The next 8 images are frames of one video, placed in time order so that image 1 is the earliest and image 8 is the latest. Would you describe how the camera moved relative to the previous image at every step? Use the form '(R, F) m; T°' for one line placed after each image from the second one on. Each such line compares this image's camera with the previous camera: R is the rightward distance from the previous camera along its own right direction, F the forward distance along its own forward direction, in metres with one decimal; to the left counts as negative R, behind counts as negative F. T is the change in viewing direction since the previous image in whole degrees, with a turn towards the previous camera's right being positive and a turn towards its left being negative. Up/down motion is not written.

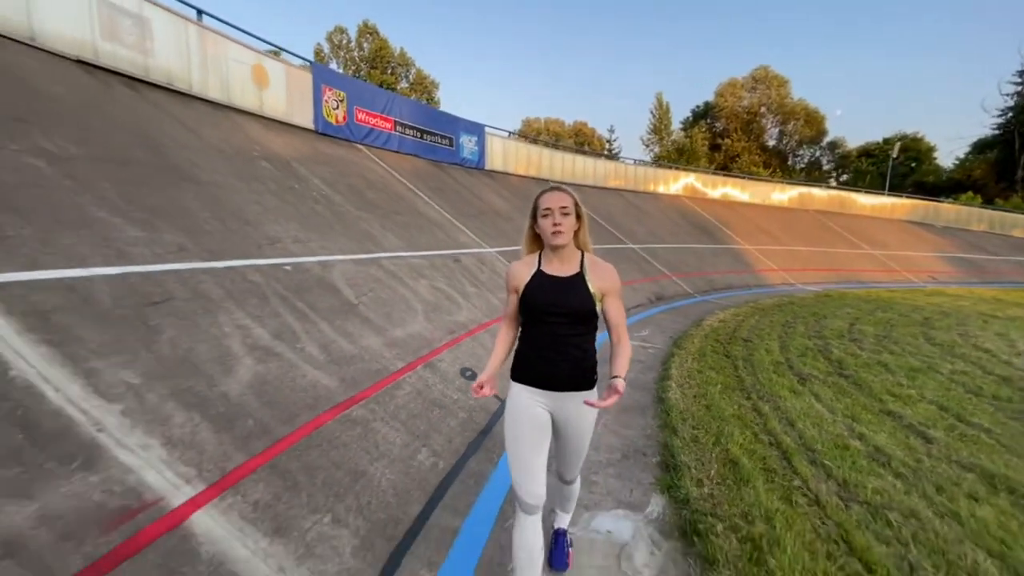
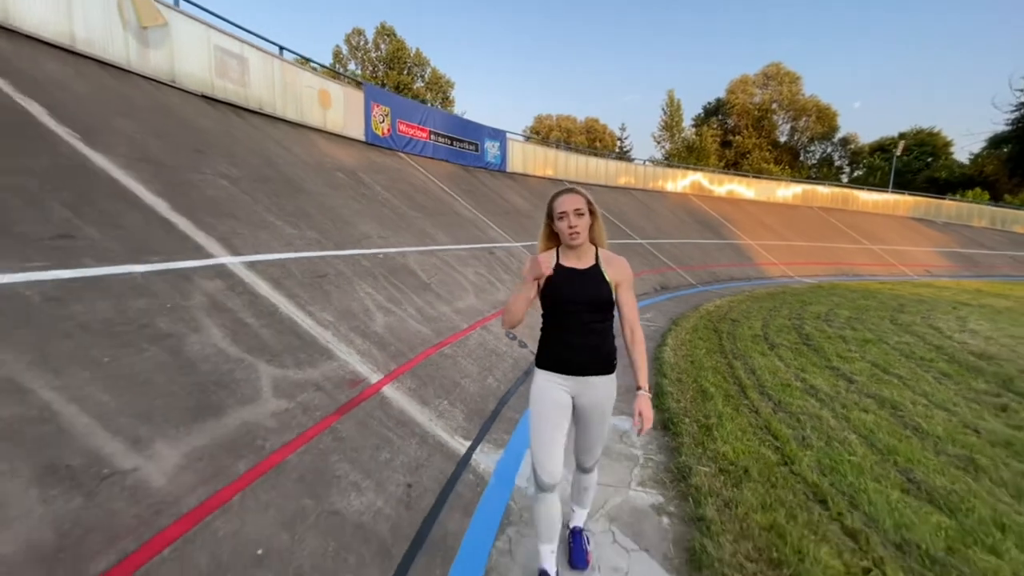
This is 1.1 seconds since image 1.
(-0.3, -1.7) m; -1°
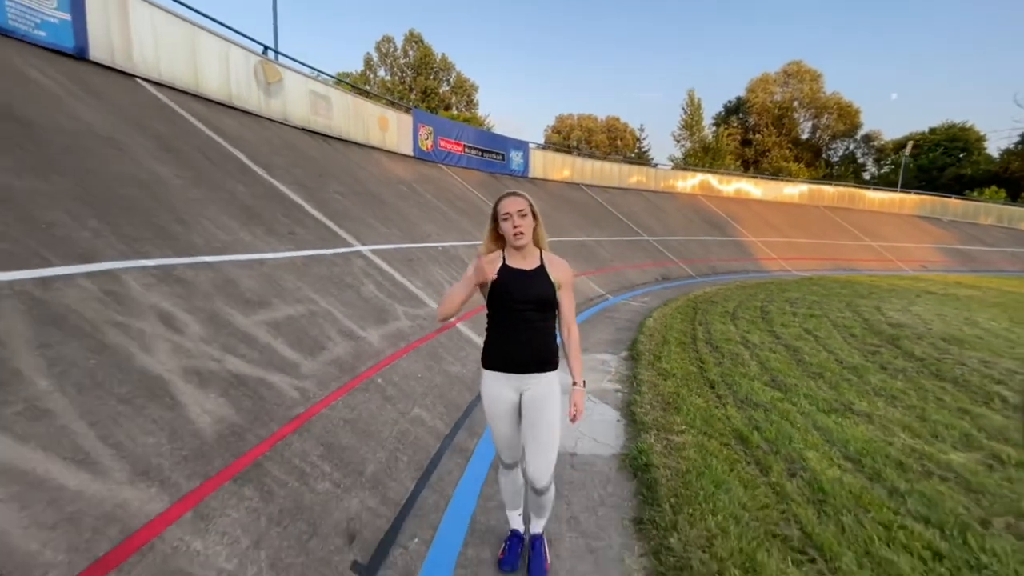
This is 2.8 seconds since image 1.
(0.0, -2.6) m; -3°
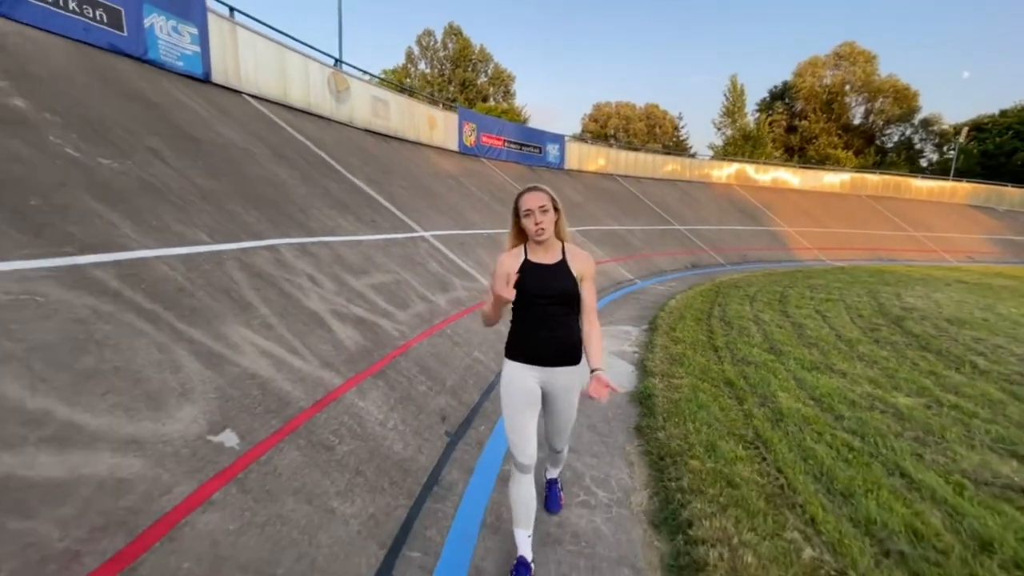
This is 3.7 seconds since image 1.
(0.0, -1.3) m; -4°
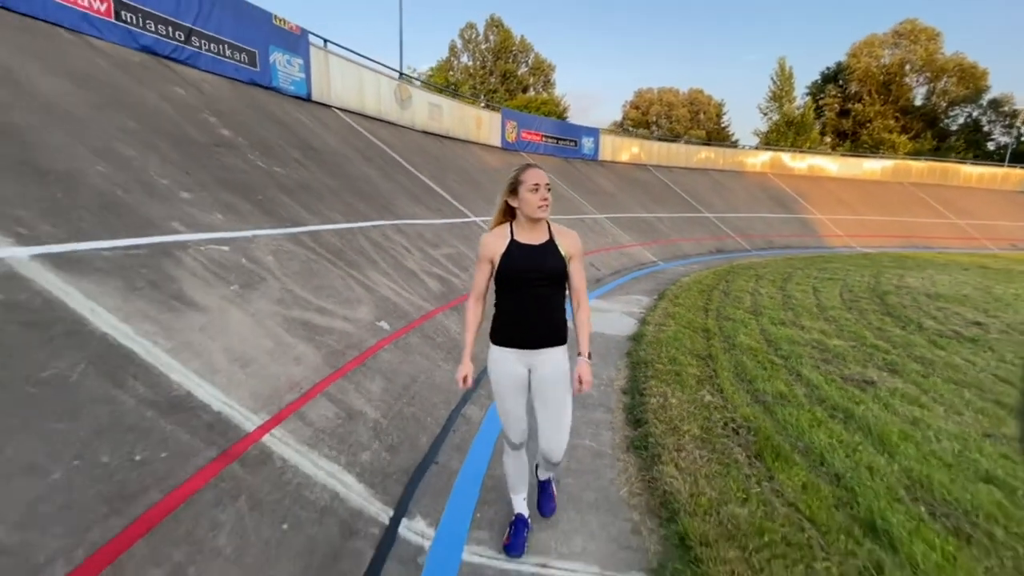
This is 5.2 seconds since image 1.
(+0.1, -2.1) m; -5°
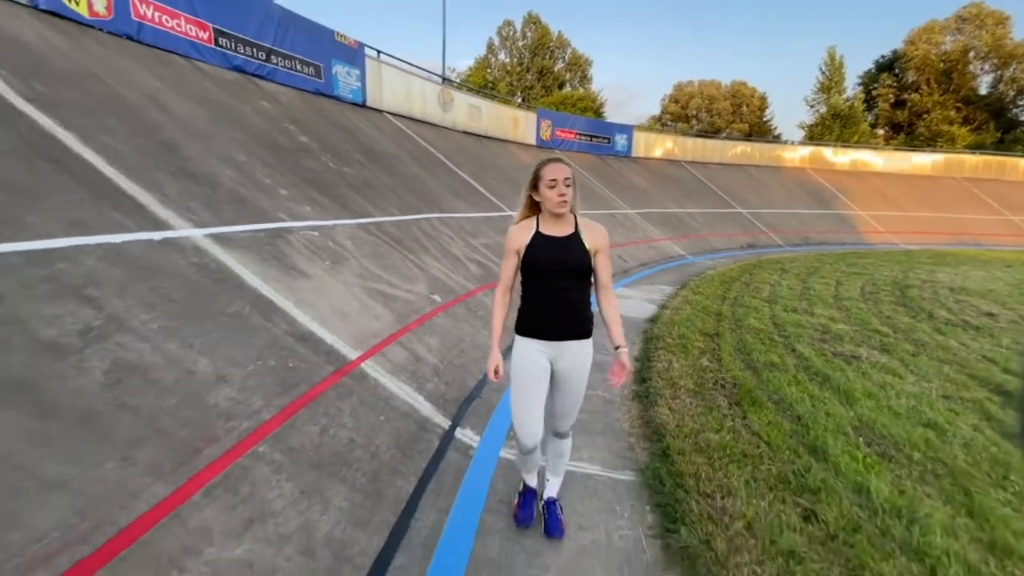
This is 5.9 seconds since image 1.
(+0.1, -1.0) m; -4°
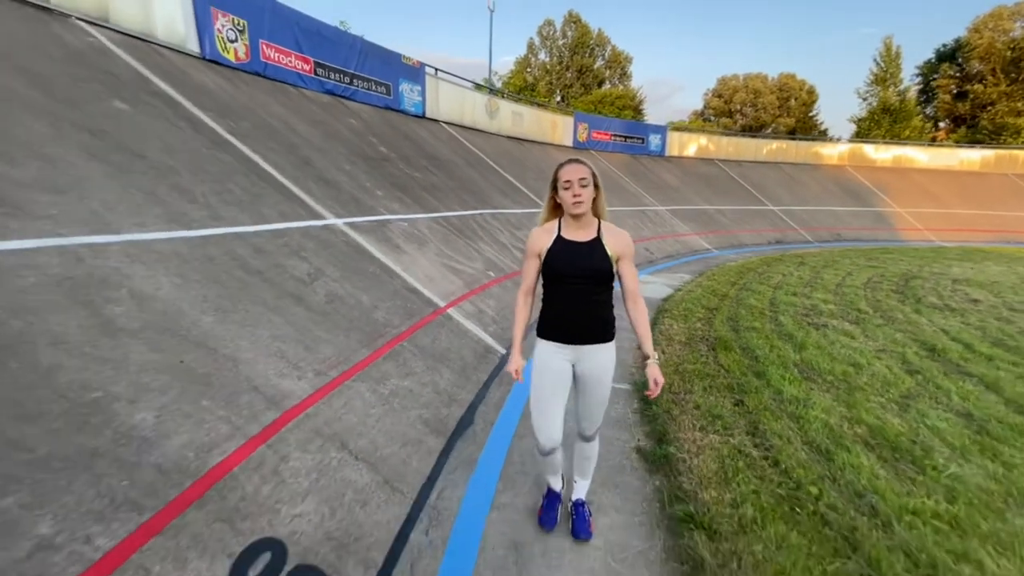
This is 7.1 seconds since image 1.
(0.0, -1.8) m; -5°
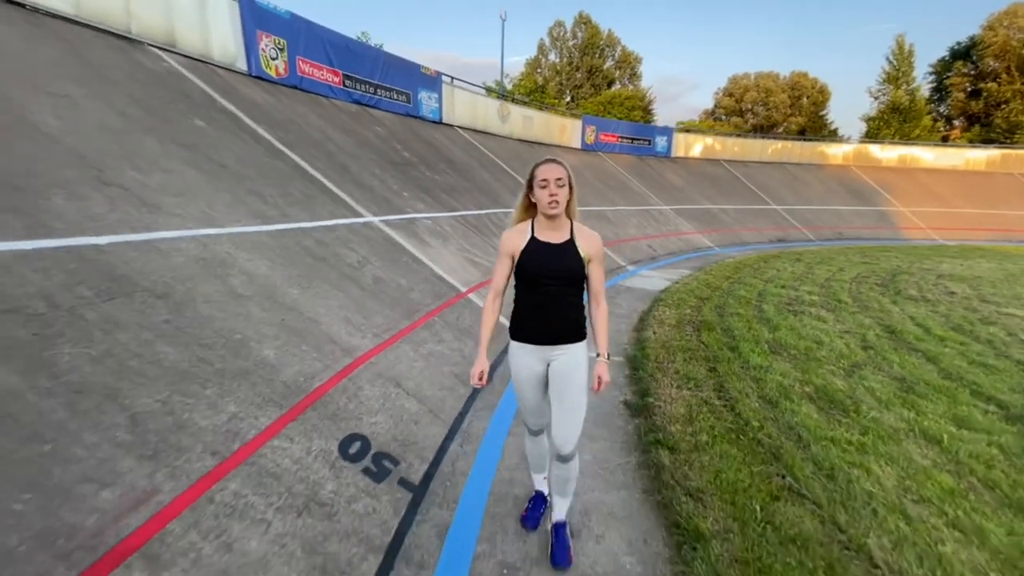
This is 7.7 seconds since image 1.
(0.0, -1.0) m; -1°
